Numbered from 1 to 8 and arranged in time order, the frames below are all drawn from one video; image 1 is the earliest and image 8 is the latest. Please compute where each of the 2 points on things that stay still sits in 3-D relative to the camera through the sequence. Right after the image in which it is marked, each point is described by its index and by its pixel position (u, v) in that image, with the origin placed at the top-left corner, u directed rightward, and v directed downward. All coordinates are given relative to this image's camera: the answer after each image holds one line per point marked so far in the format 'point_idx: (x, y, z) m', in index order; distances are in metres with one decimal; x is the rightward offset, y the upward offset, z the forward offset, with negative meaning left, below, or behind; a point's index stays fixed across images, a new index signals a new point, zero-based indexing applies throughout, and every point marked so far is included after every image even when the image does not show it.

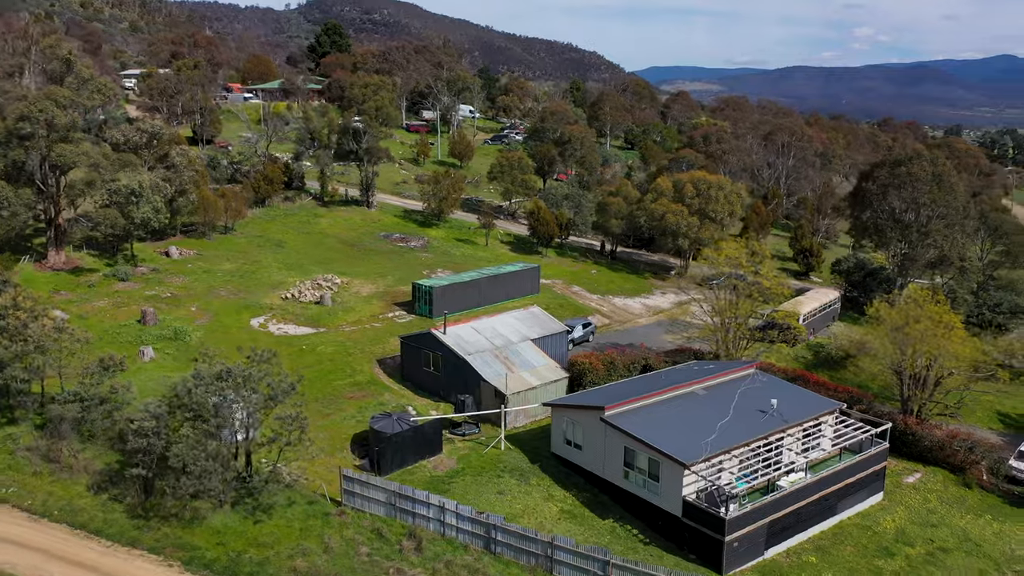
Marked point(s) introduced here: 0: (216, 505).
0: (-5.5, -4.0, +15.2) m
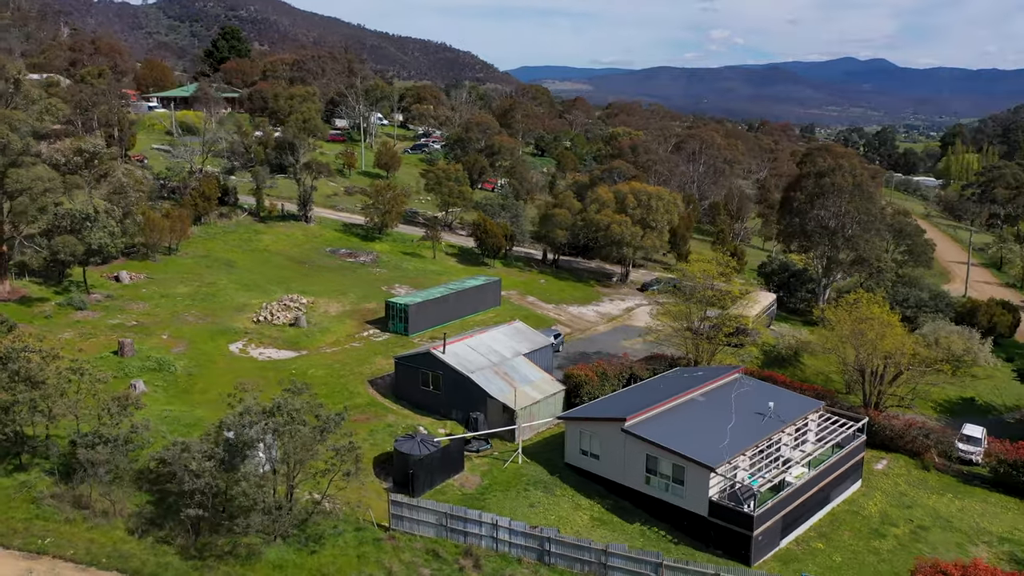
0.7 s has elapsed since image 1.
0: (-4.5, -4.7, +15.3) m
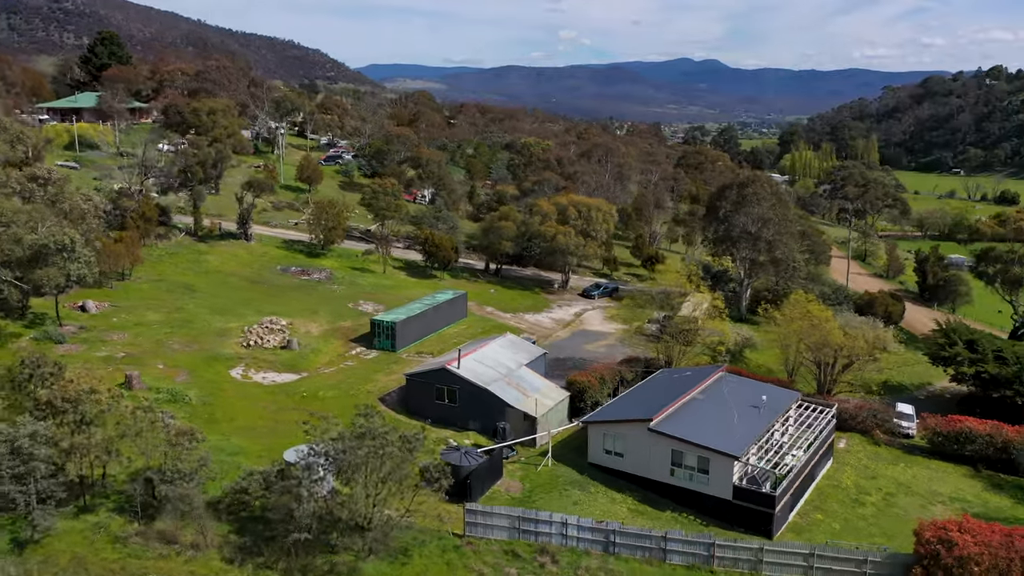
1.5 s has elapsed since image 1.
0: (-3.0, -5.3, +16.2) m
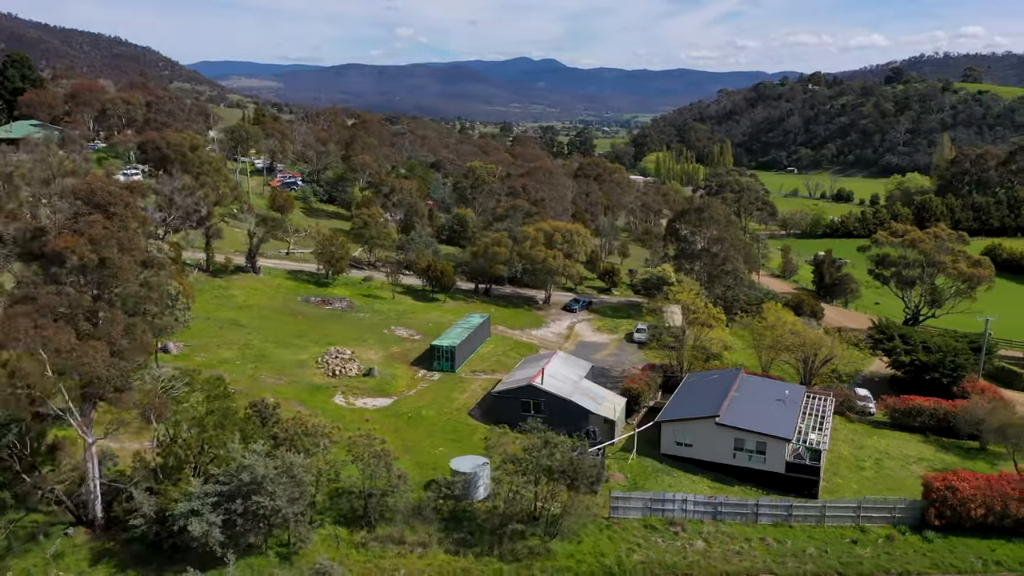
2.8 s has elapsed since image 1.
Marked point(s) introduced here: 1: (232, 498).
0: (+0.9, -6.3, +20.7) m
1: (-5.9, -4.6, +17.9) m
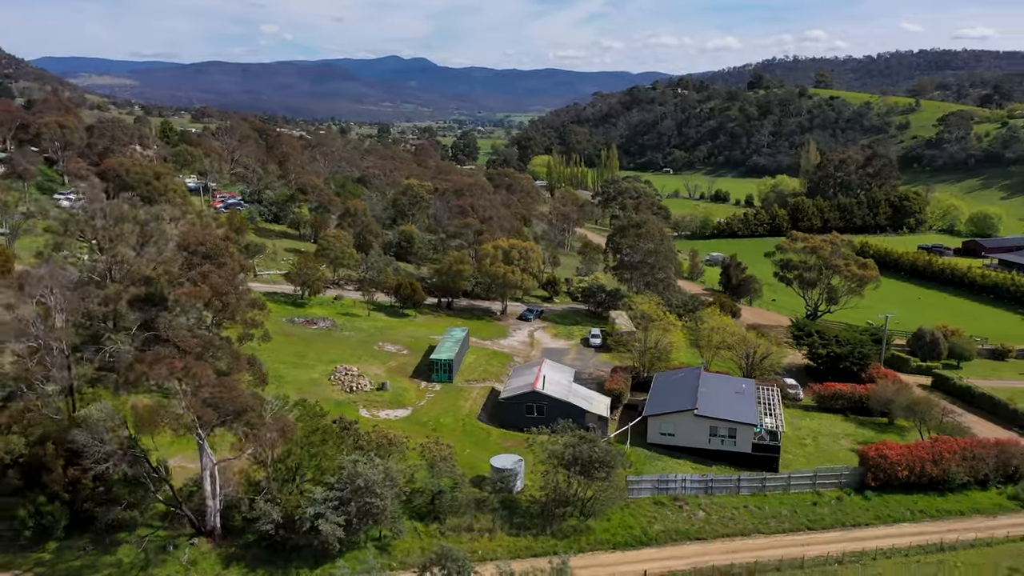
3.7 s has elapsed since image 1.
0: (+2.2, -7.0, +25.0) m
1: (-4.2, -5.5, +21.2) m
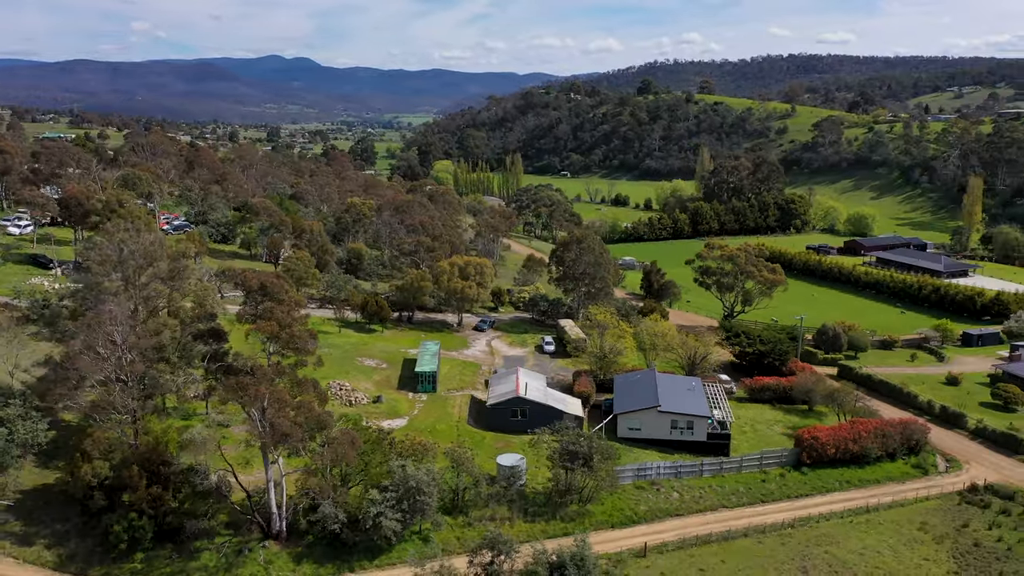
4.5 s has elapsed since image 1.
0: (+2.5, -7.7, +29.3) m
1: (-3.3, -6.4, +24.7) m
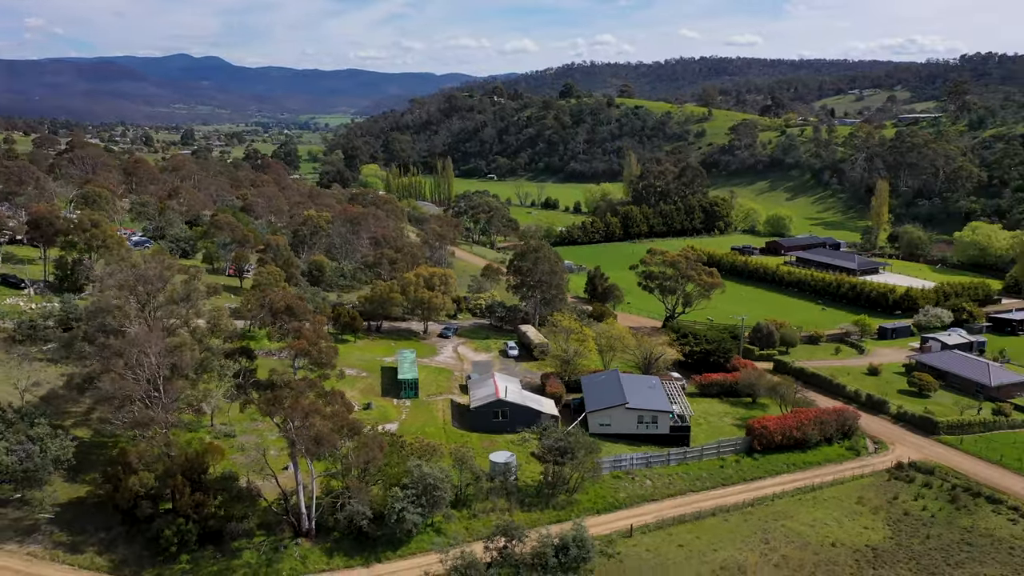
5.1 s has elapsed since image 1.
0: (+2.3, -8.2, +32.7) m
1: (-3.1, -7.0, +27.6) m
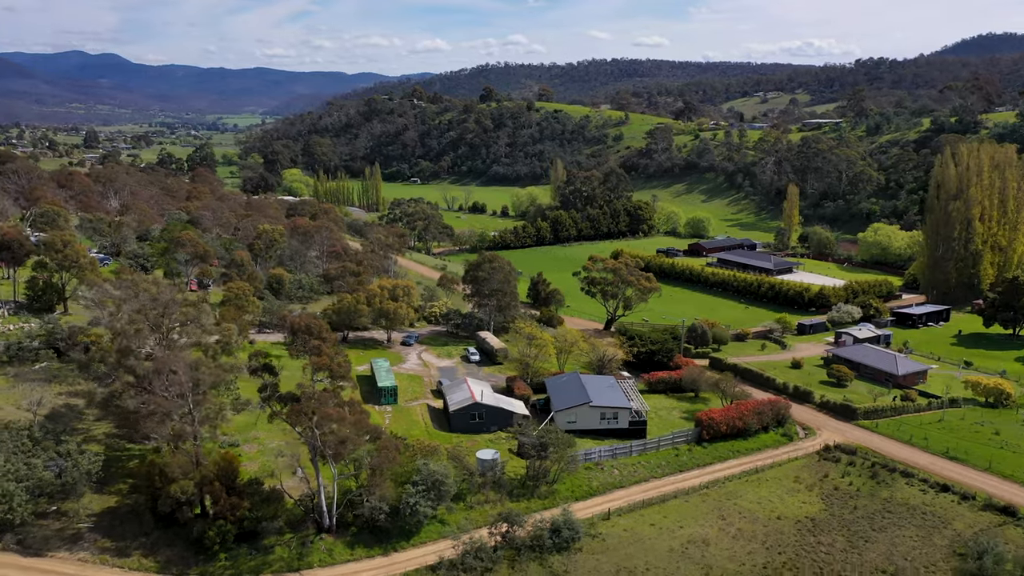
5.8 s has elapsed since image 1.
0: (+1.7, -8.8, +36.7) m
1: (-3.2, -7.7, +31.0) m
